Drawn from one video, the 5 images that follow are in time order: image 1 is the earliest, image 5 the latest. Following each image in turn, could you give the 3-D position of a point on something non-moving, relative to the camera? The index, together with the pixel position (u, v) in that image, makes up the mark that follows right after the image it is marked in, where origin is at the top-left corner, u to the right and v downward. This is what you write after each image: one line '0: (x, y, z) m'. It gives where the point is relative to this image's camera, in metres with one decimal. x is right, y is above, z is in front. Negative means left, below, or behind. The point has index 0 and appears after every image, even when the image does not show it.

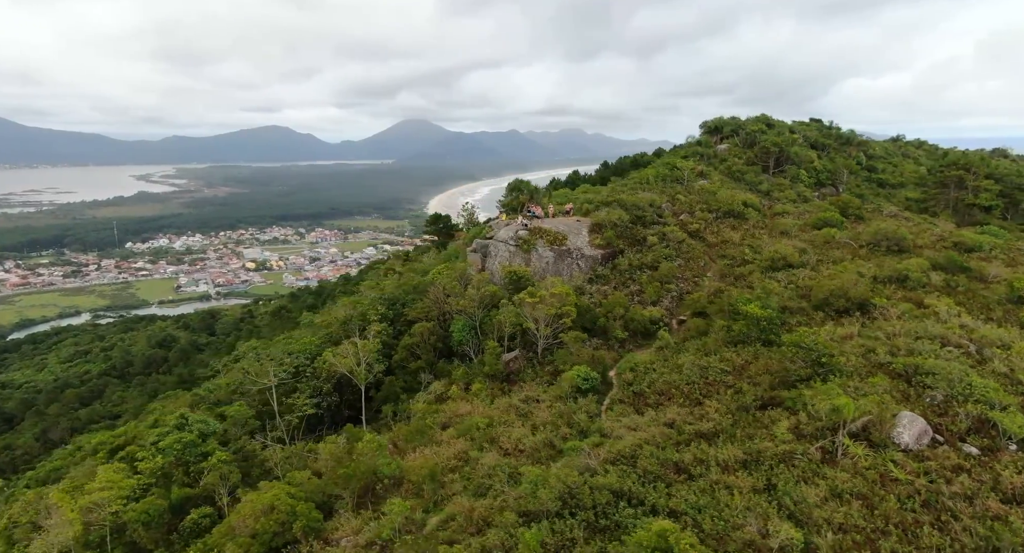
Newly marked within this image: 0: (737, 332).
0: (+7.6, -1.8, +19.5) m
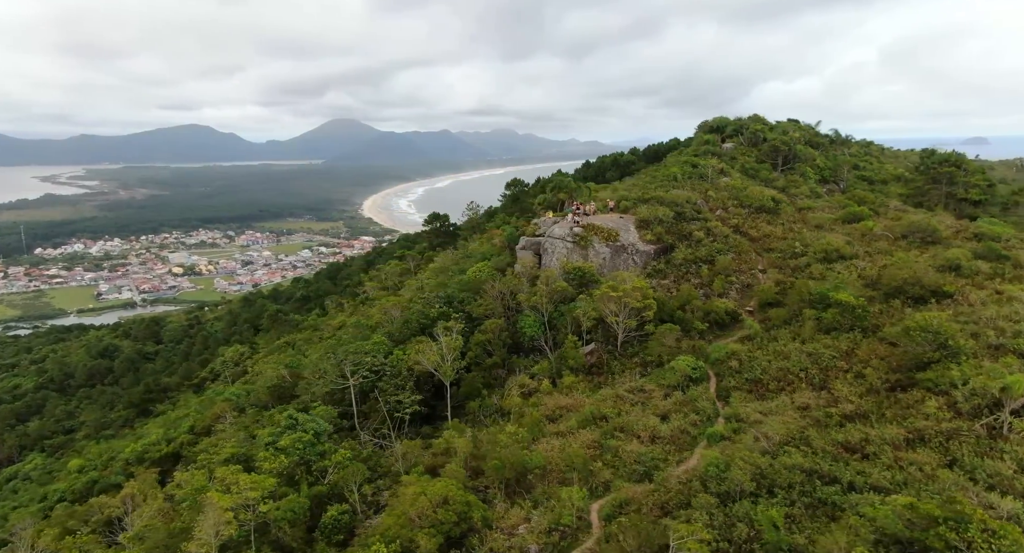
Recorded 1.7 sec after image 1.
0: (+10.8, -1.5, +20.0) m
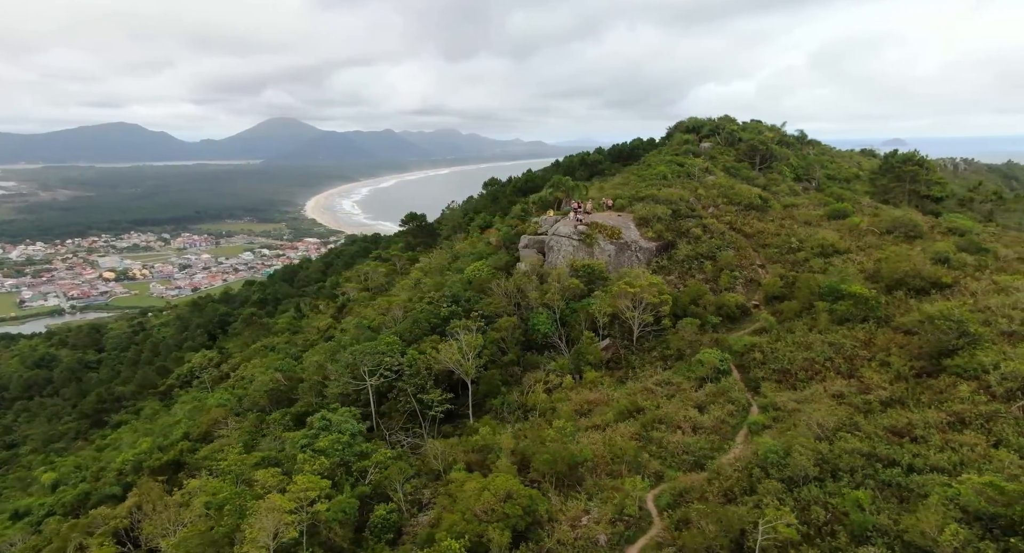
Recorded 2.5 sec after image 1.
0: (+11.6, -1.2, +20.7) m
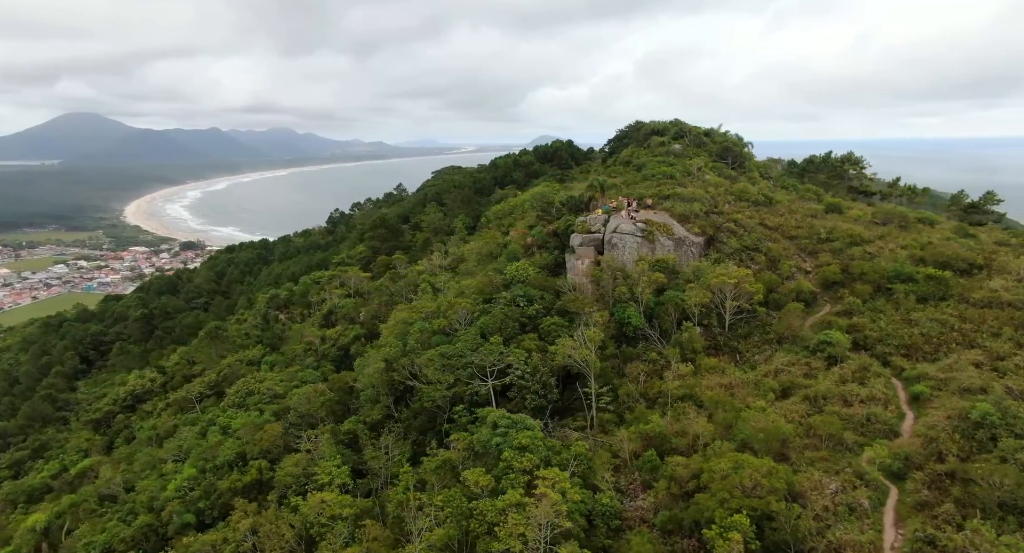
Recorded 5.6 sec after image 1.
0: (+16.0, -0.6, +23.0) m
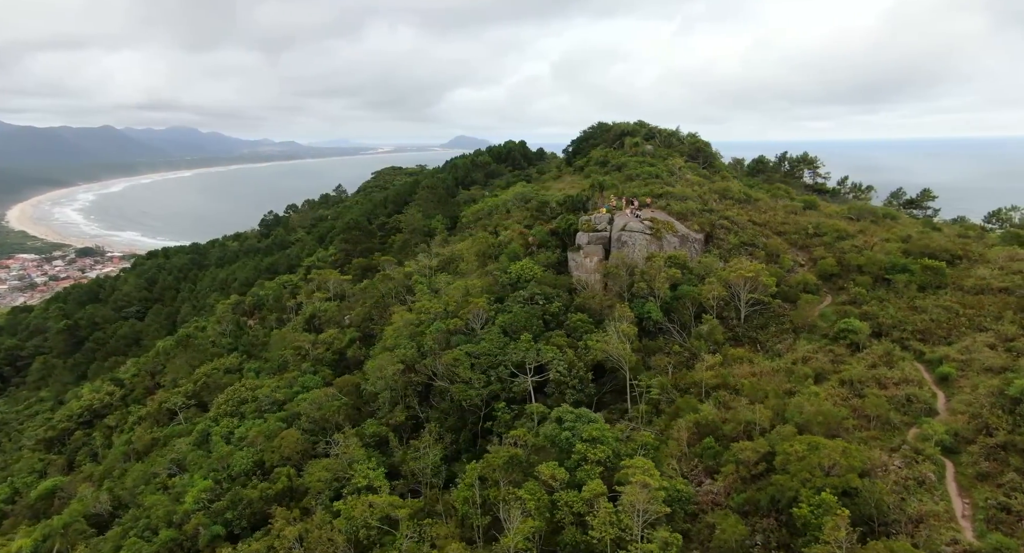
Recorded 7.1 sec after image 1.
0: (+17.2, -0.2, +24.8) m
